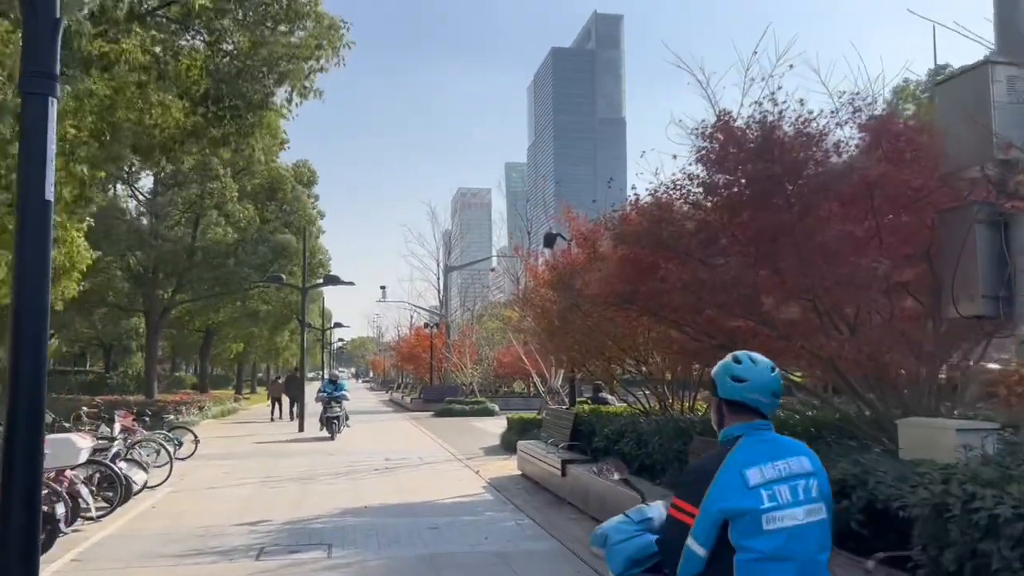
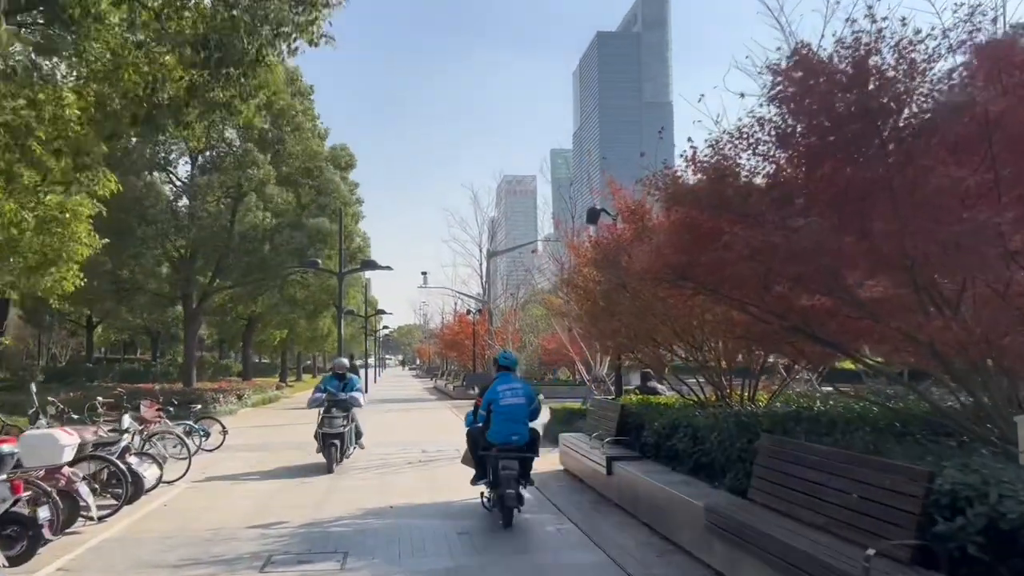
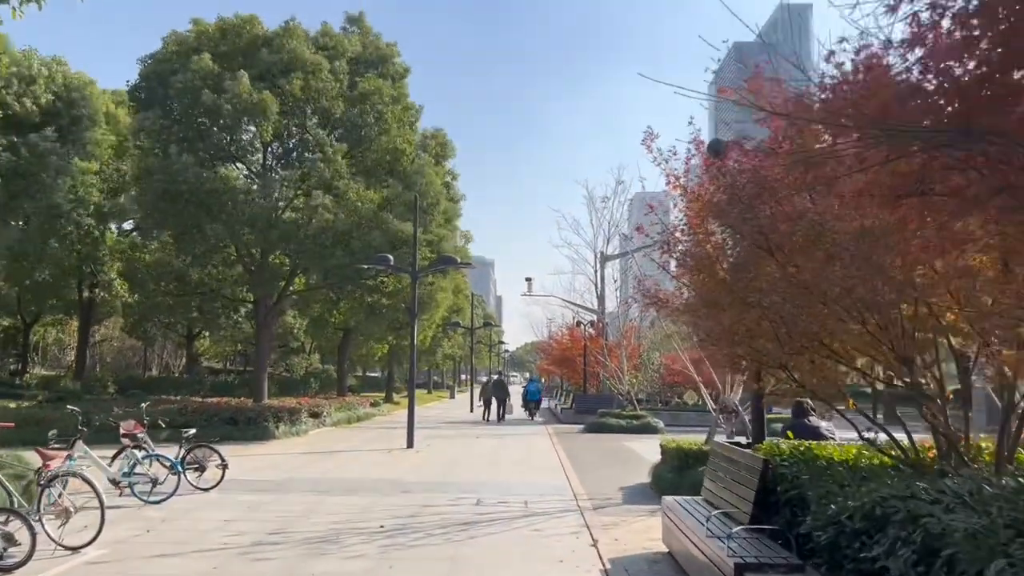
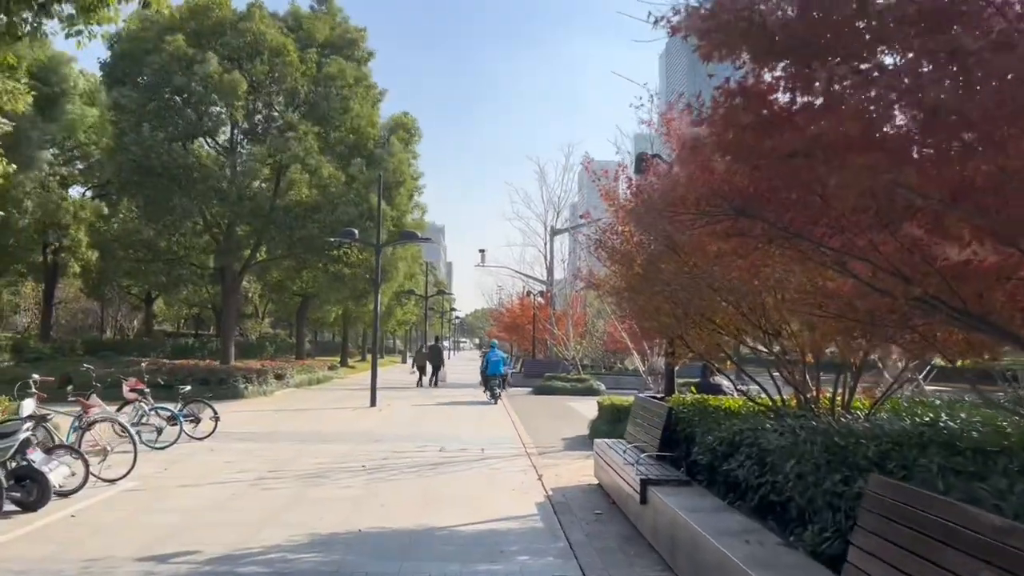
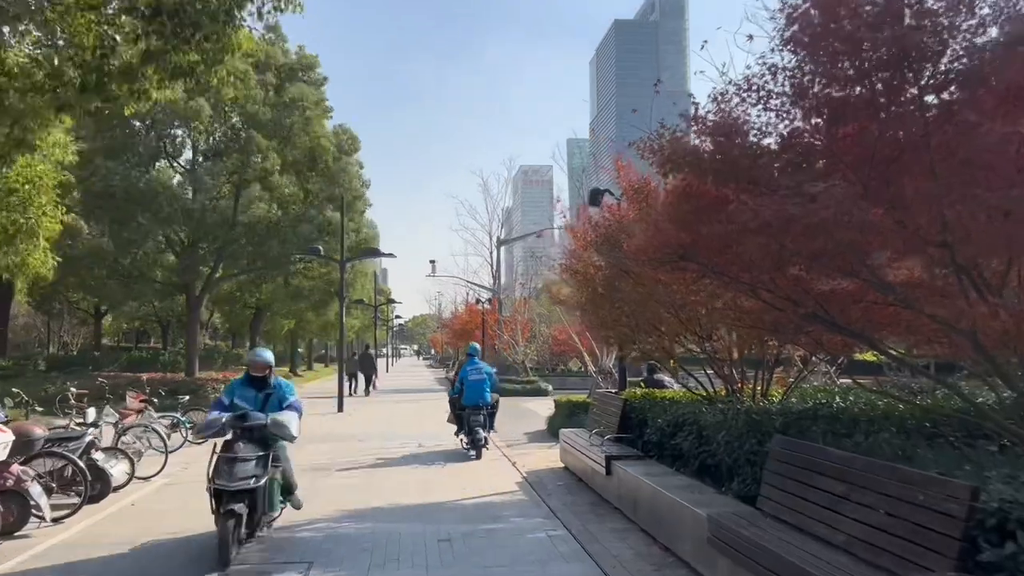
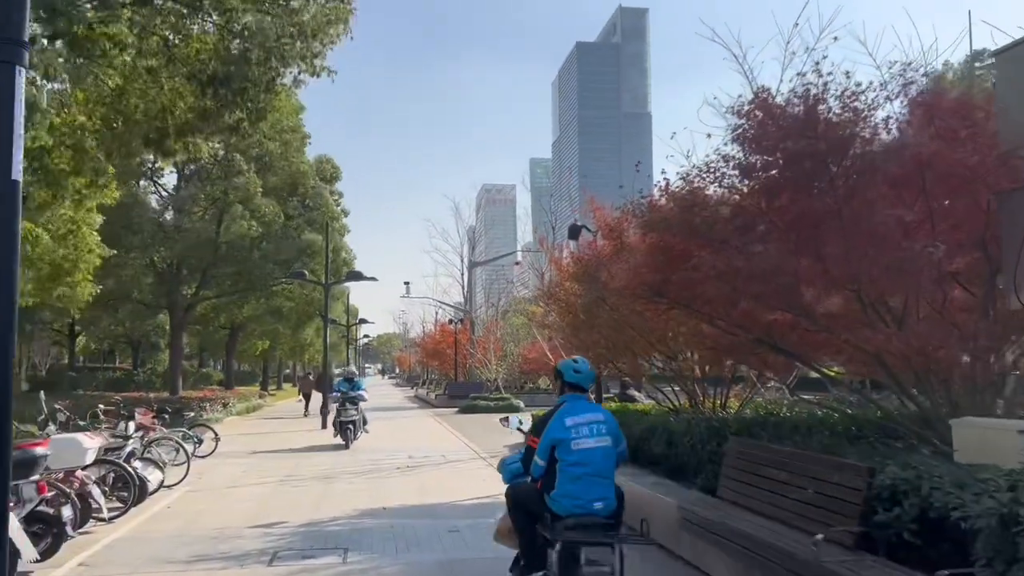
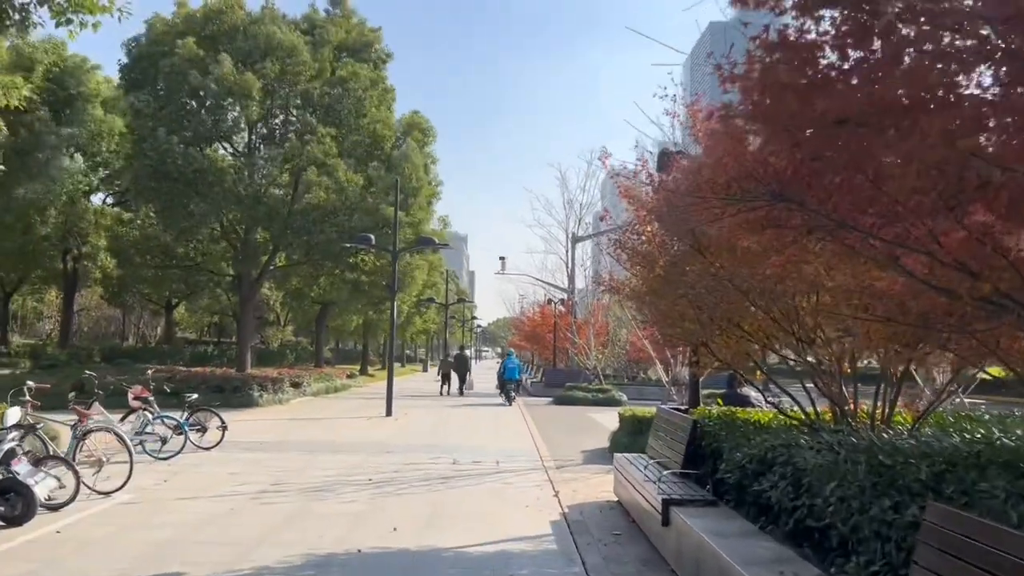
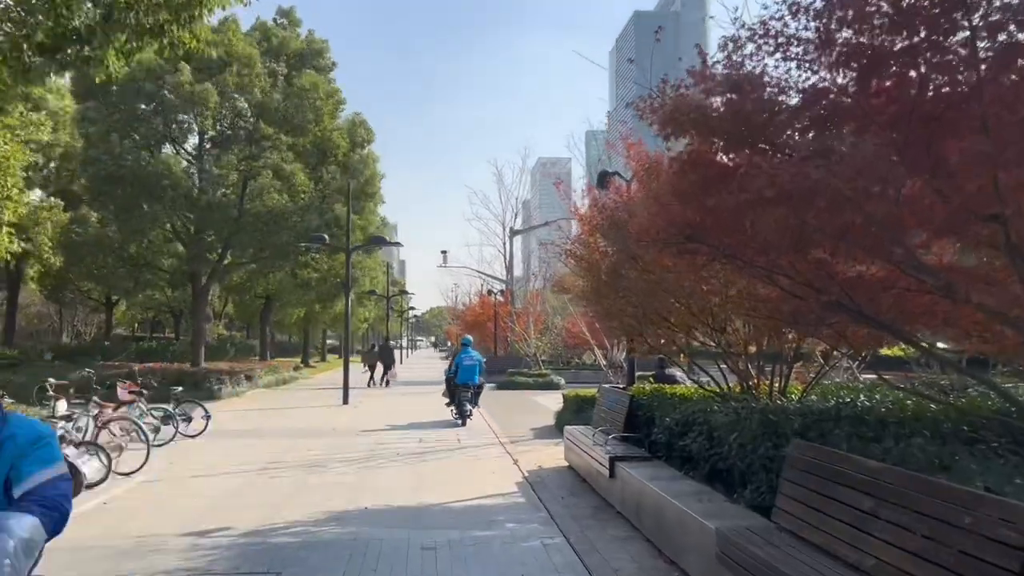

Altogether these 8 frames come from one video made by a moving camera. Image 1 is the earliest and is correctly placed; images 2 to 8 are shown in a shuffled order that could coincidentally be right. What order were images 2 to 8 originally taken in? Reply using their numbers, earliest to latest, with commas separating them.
6, 2, 5, 8, 4, 7, 3
